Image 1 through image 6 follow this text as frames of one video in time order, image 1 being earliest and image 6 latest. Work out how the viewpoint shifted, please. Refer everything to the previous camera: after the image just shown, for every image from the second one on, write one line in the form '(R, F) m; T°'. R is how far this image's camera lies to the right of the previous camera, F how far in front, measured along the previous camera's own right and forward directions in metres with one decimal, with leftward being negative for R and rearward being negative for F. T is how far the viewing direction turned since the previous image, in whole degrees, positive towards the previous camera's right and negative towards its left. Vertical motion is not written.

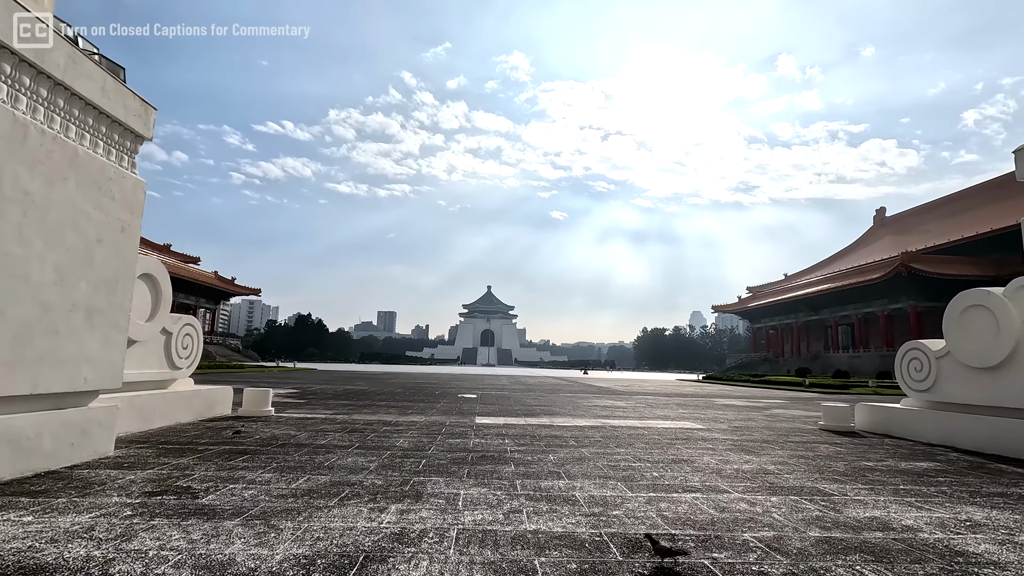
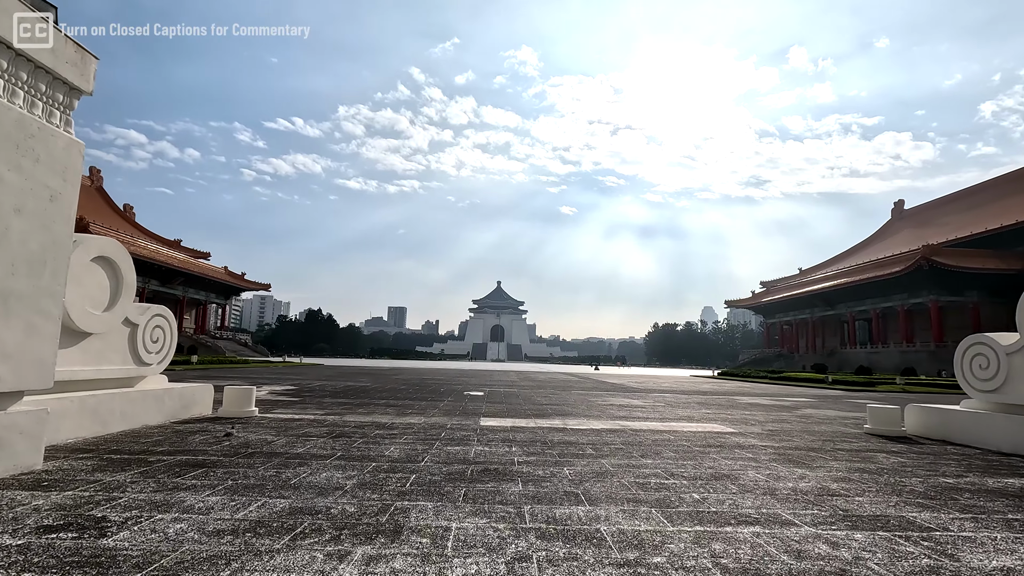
(0.0, +0.8) m; -1°
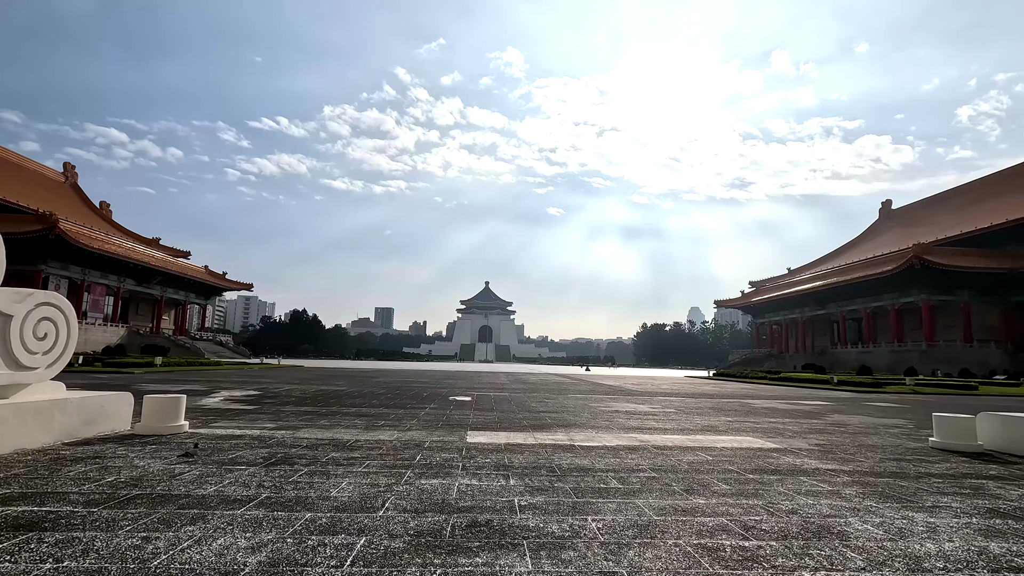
(-0.1, +1.4) m; +1°
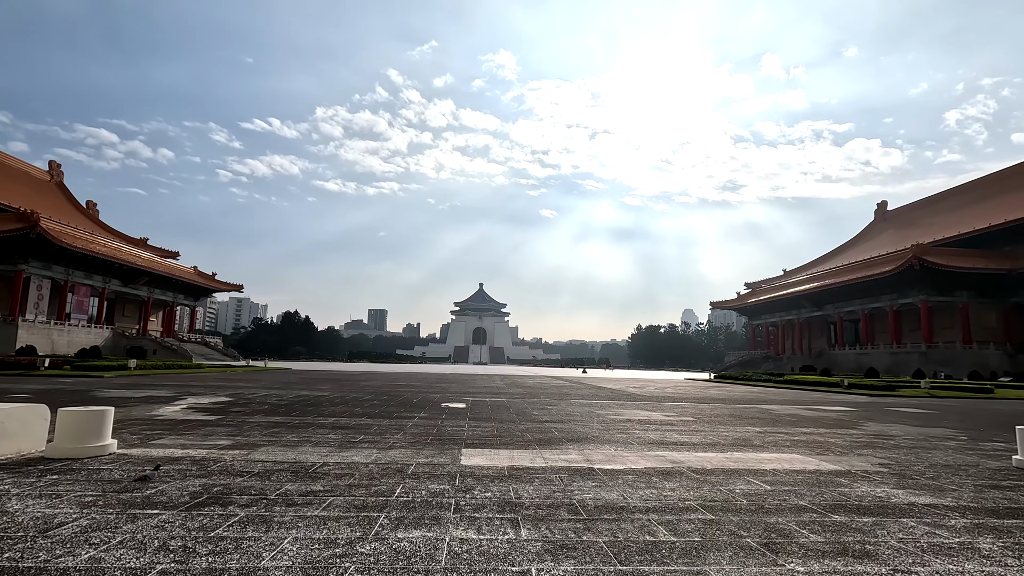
(-0.1, +1.1) m; +1°
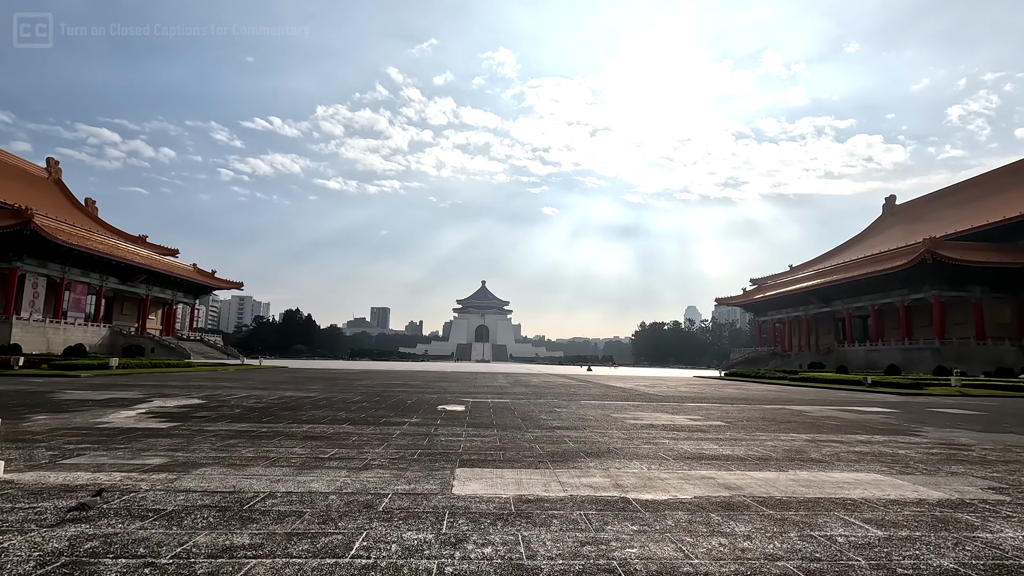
(0.0, +1.1) m; 0°
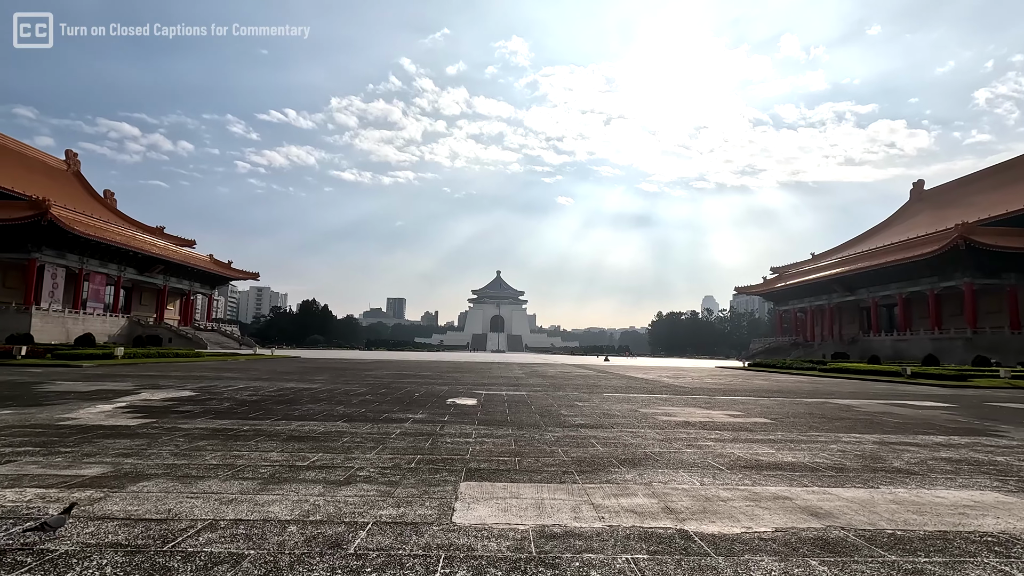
(0.0, +0.9) m; -2°
